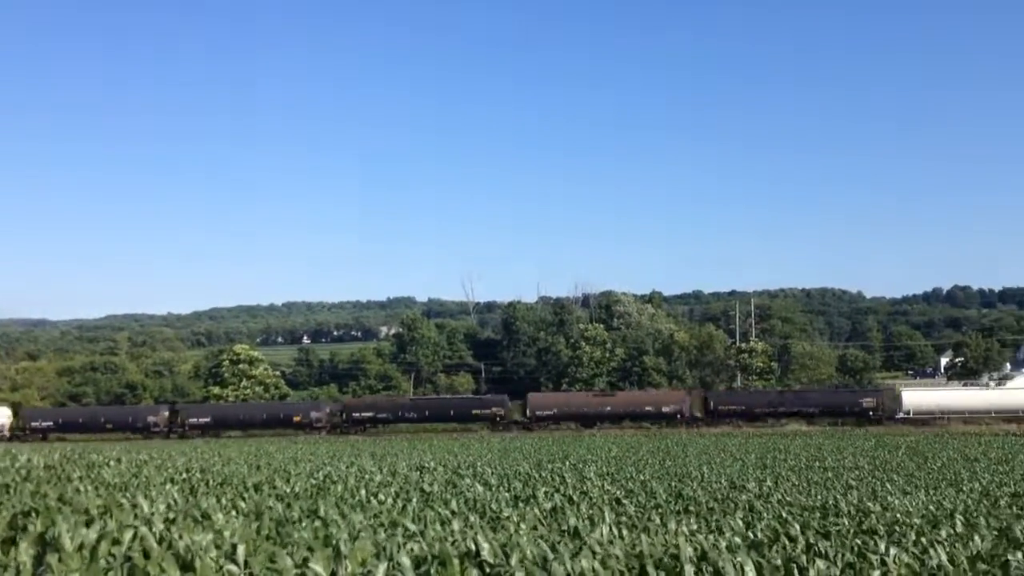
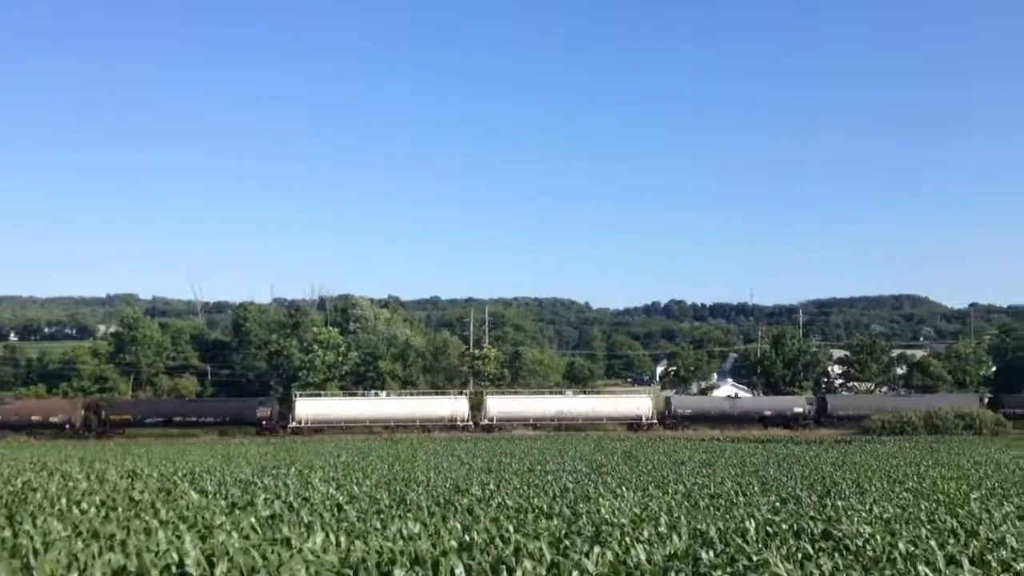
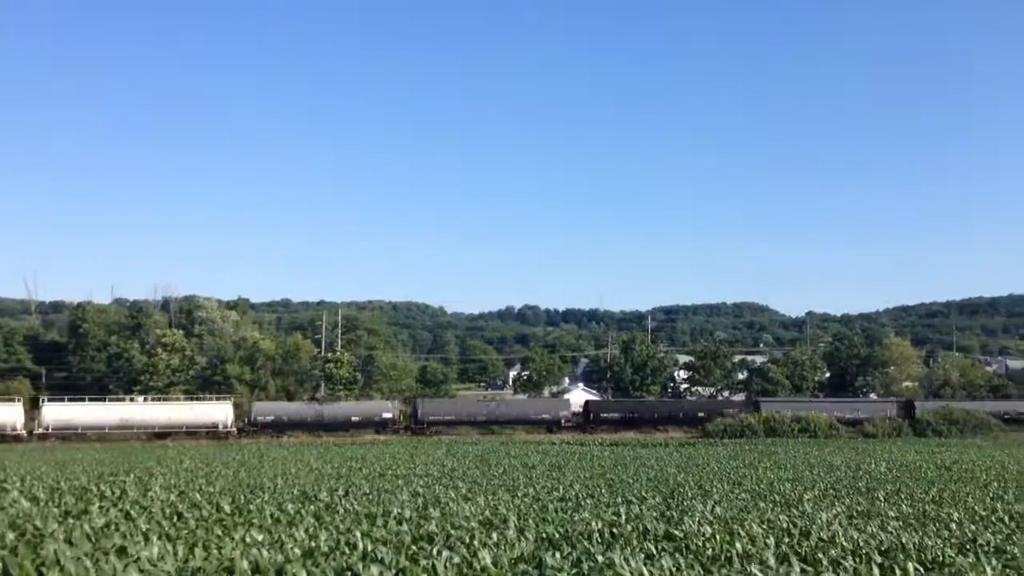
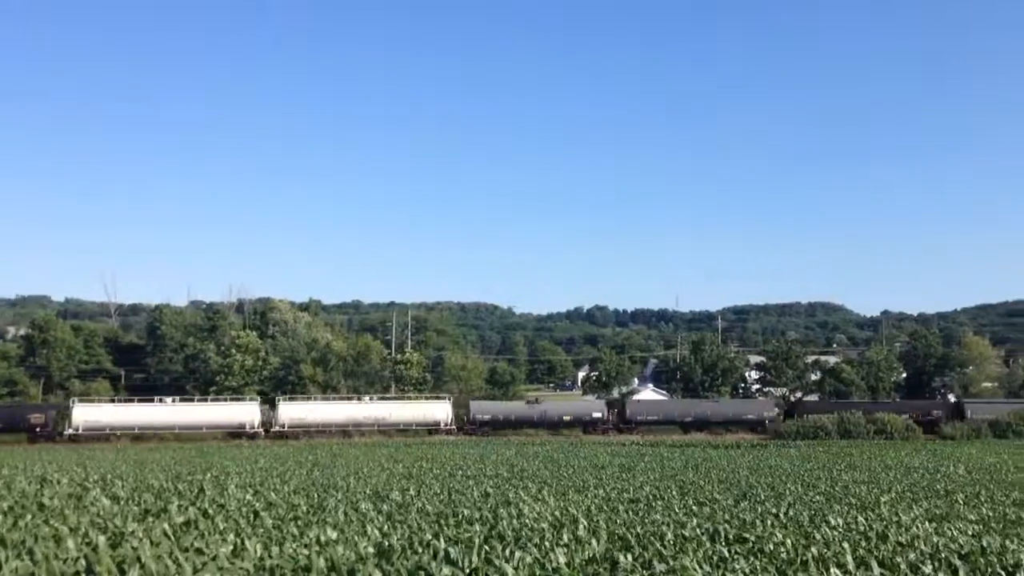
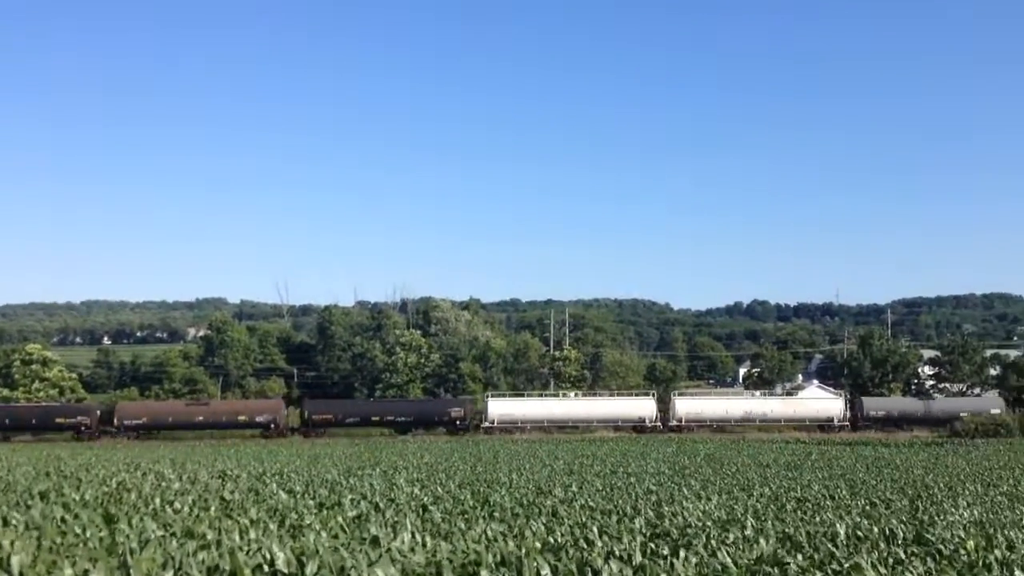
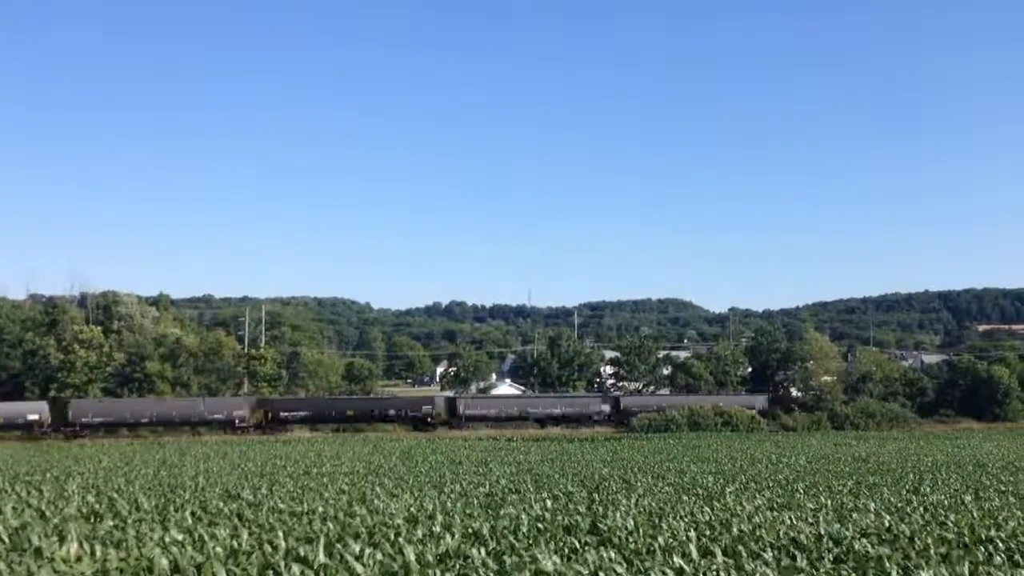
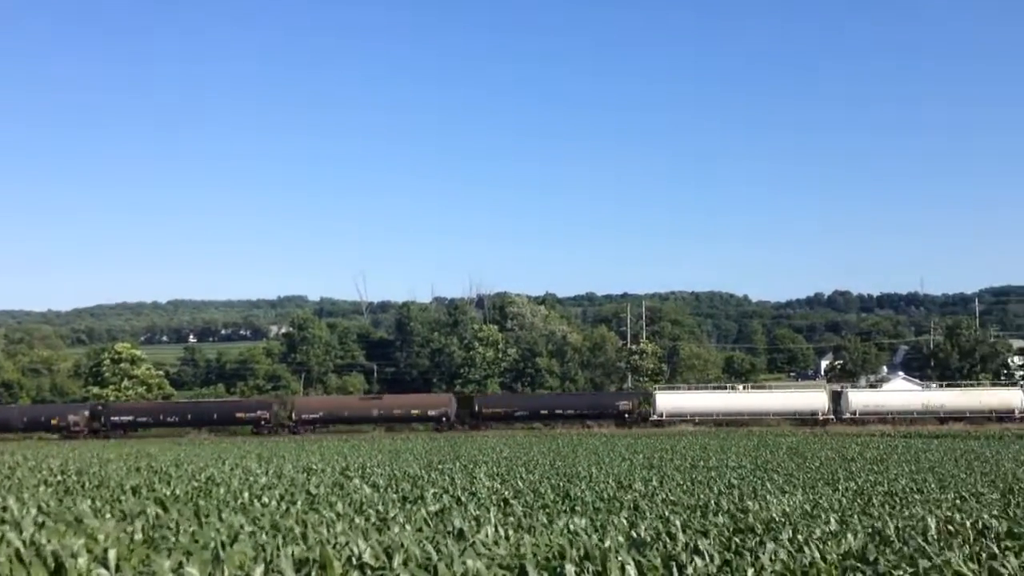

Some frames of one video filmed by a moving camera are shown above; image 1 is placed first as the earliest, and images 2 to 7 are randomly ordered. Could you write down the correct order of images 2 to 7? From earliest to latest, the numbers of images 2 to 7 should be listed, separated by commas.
7, 5, 2, 4, 3, 6
